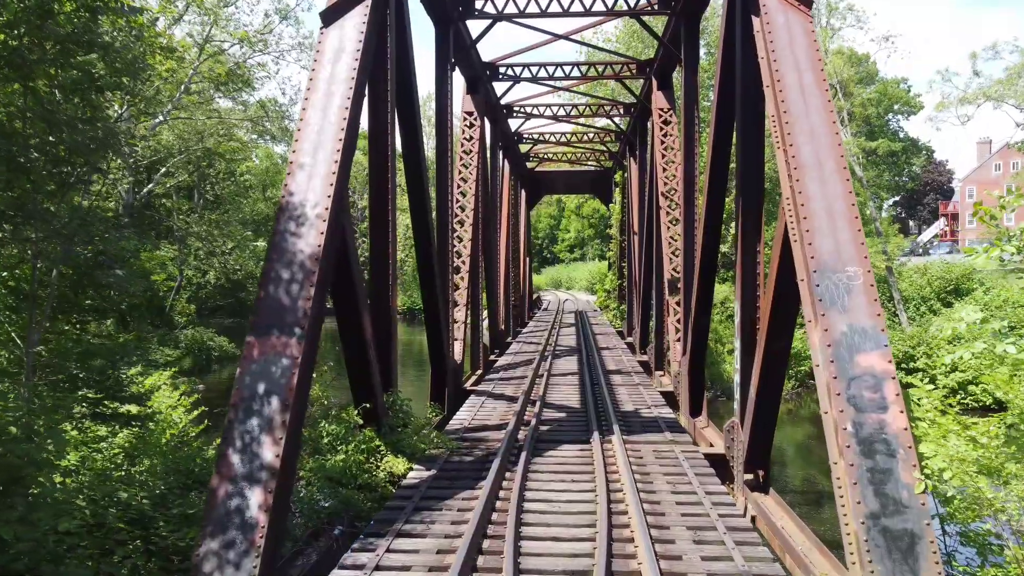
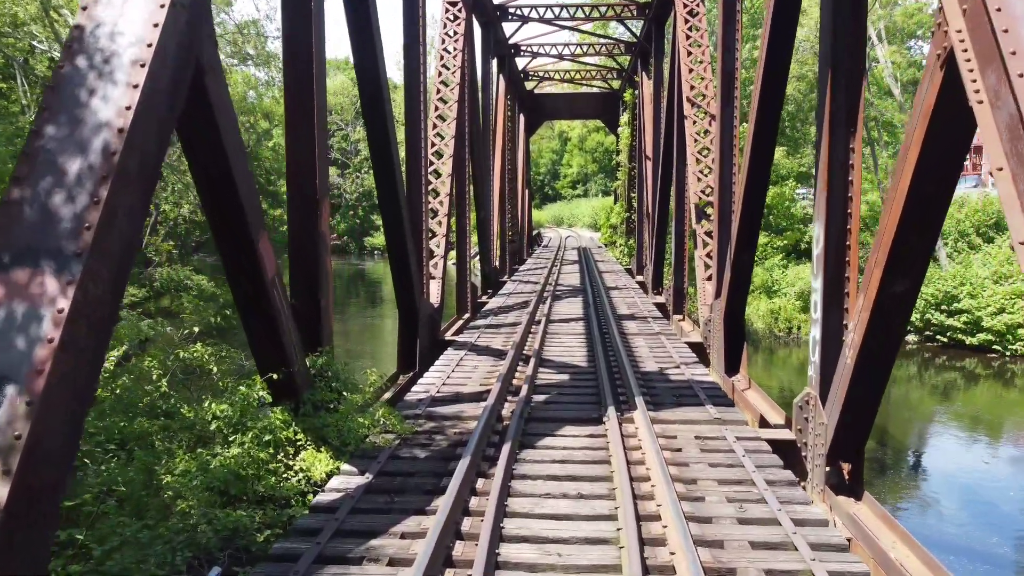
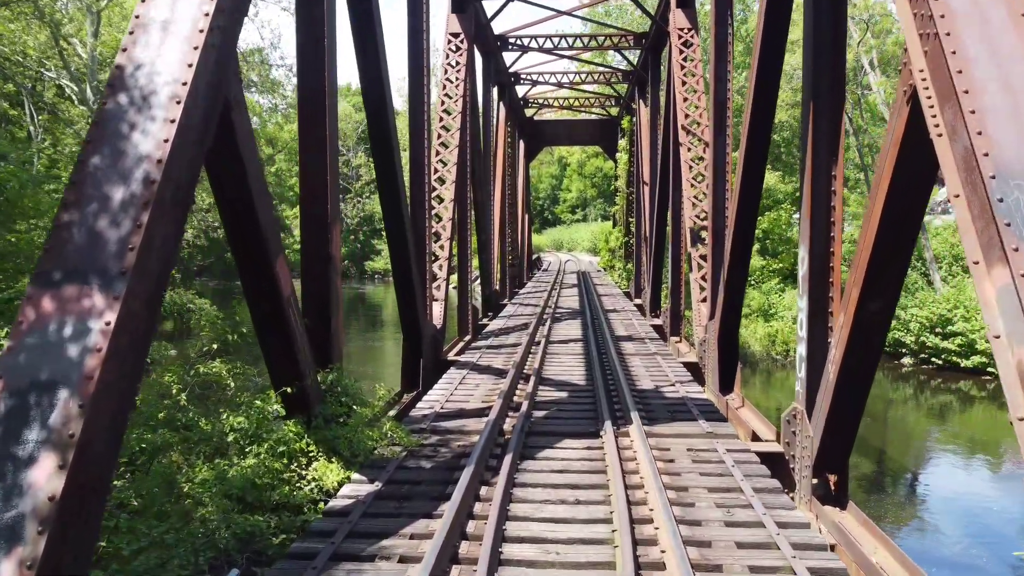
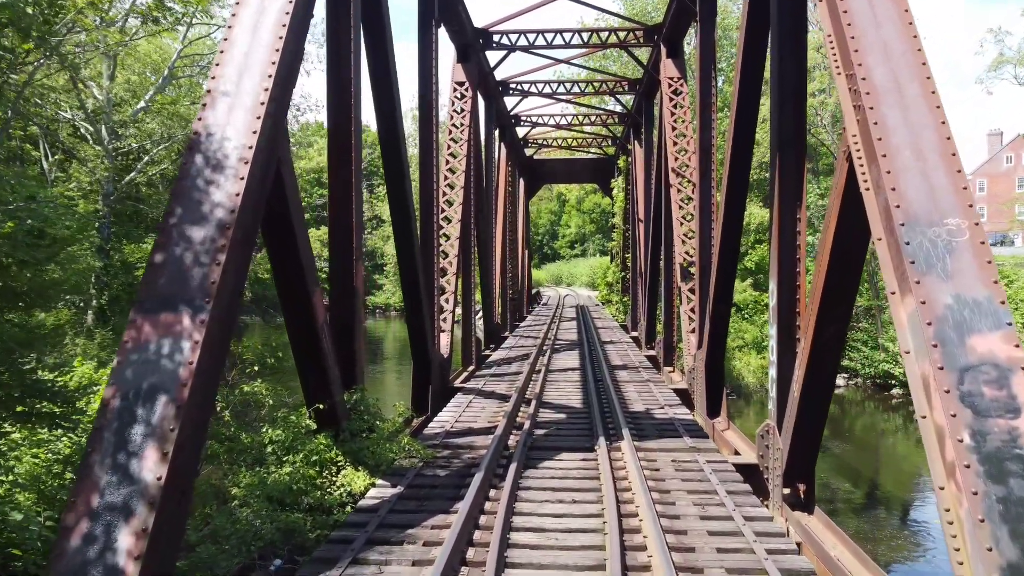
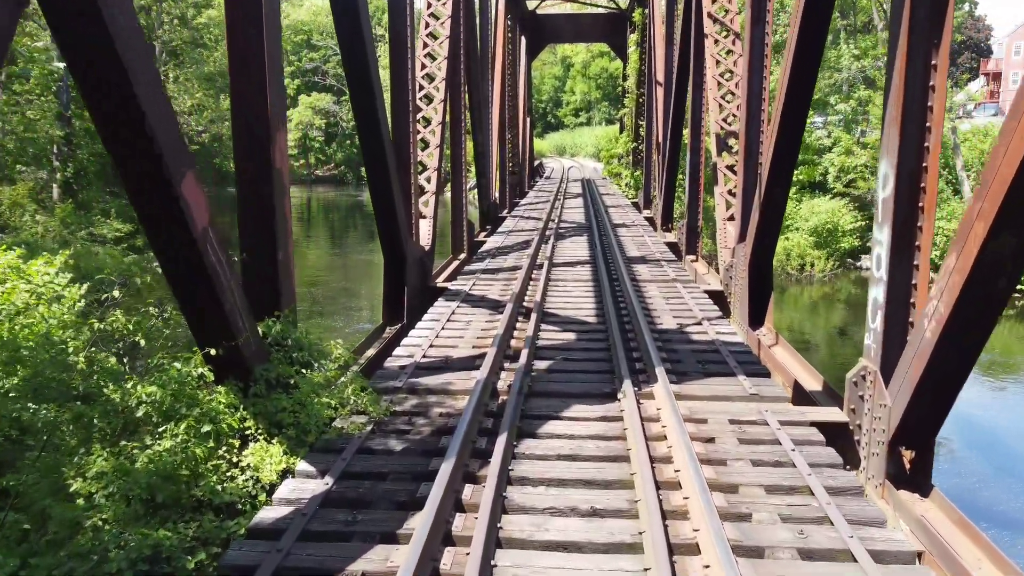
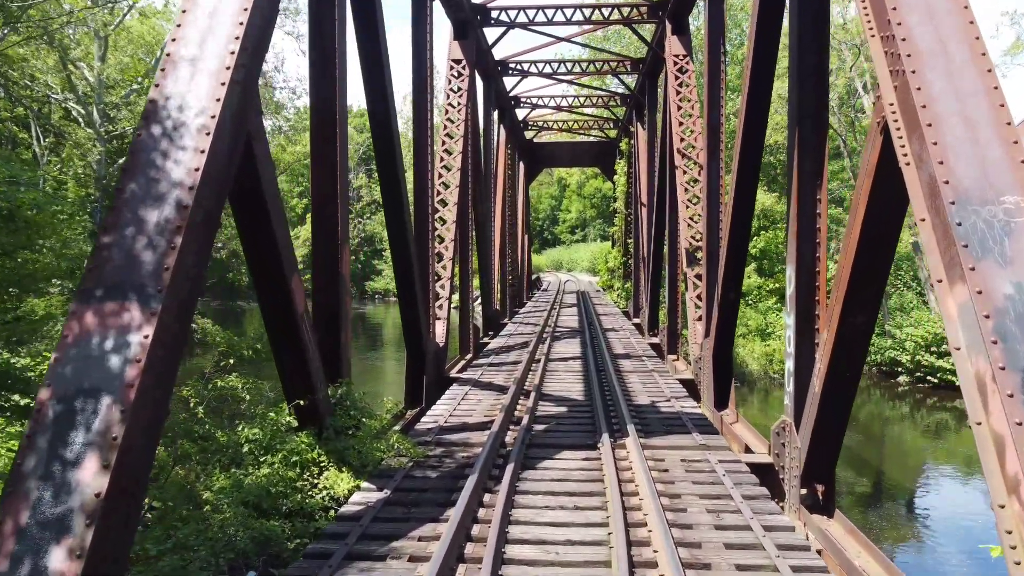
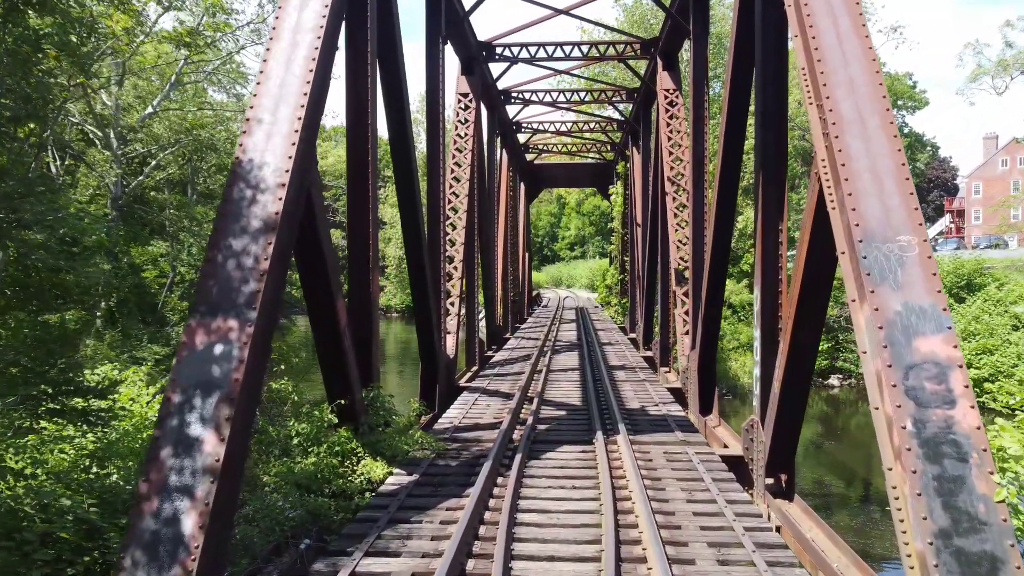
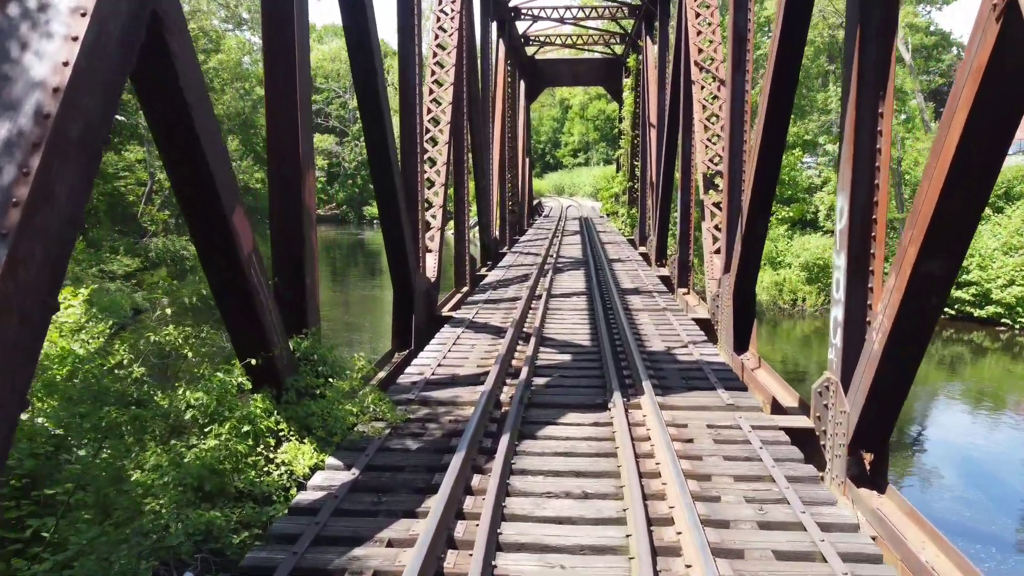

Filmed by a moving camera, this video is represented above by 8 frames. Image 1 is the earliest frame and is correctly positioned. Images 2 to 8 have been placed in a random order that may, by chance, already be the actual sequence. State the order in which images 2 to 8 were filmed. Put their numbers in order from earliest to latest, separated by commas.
7, 4, 6, 3, 2, 8, 5
